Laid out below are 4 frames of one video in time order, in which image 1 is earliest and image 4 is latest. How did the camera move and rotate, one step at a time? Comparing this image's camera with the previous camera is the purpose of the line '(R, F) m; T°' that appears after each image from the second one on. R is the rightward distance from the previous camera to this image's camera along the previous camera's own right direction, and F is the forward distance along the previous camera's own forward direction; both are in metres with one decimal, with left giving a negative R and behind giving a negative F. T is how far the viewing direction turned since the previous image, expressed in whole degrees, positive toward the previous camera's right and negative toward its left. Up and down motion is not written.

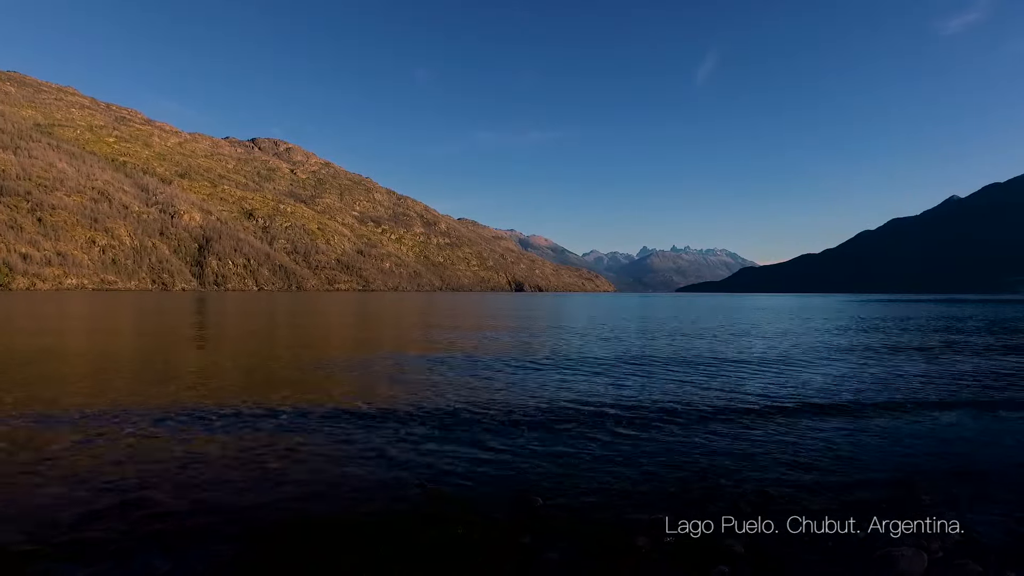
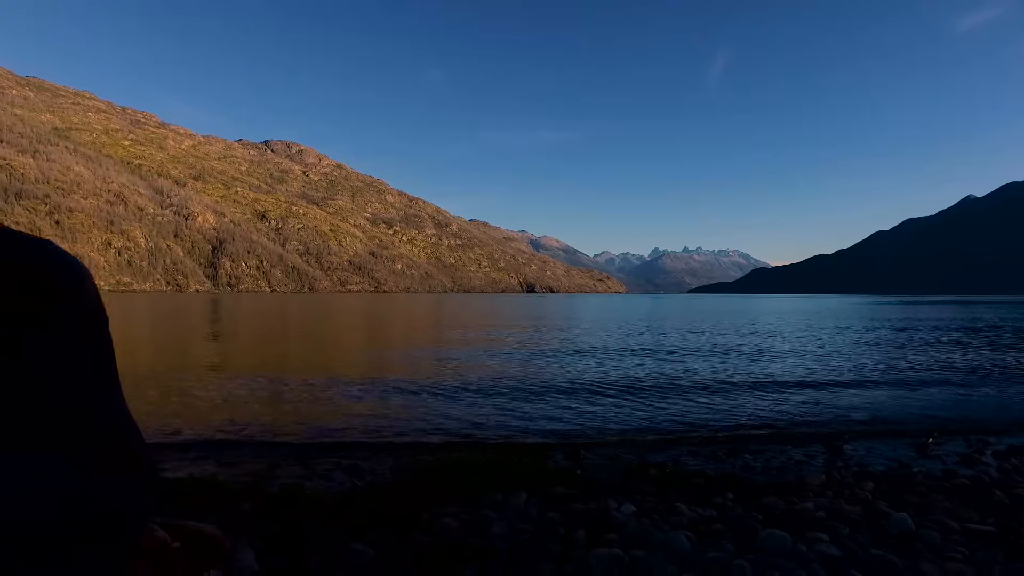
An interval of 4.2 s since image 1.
(-0.2, -3.9) m; -1°
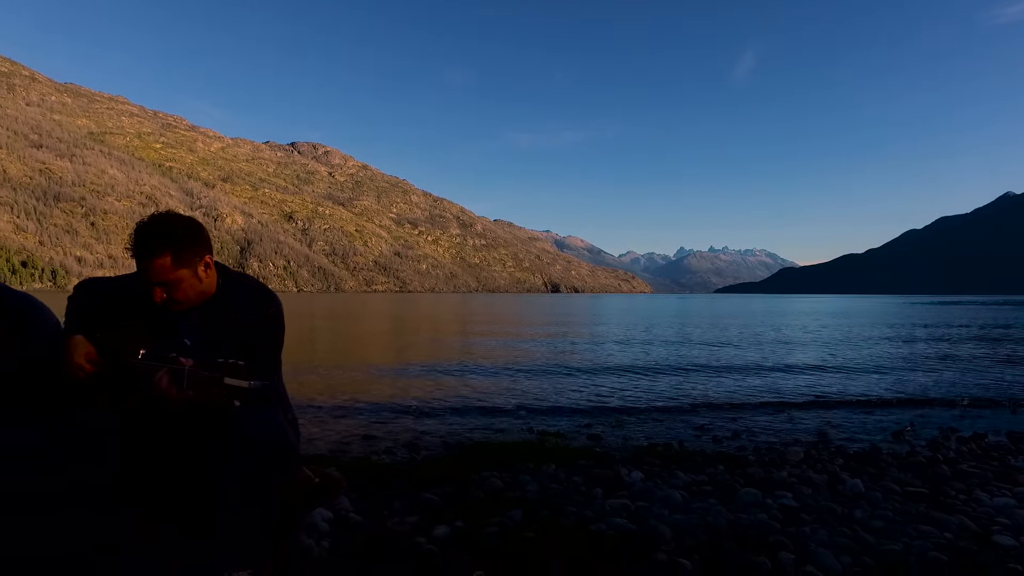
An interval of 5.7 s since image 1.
(-0.2, -3.3) m; -3°
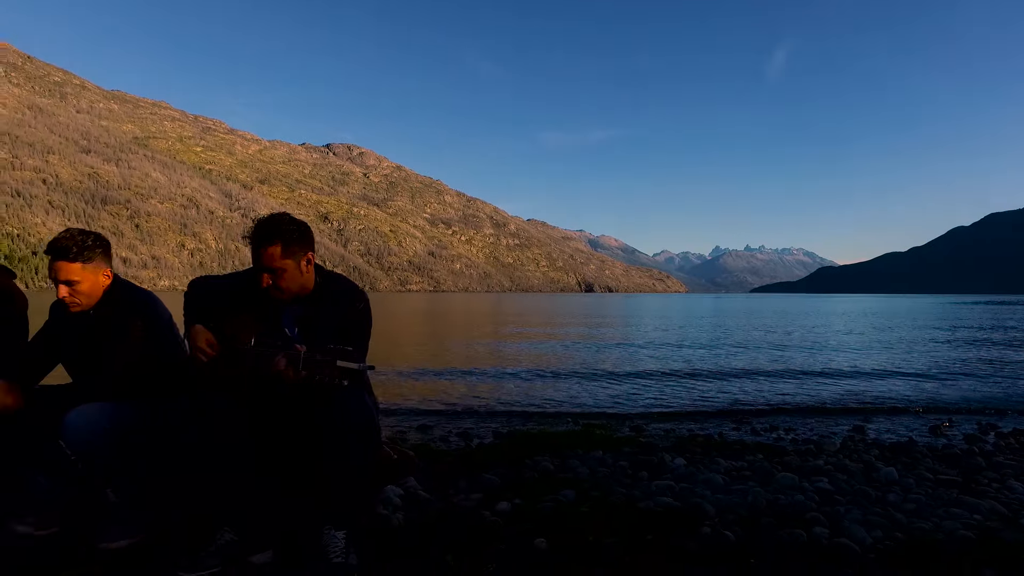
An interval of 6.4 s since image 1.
(-0.6, -1.4) m; -4°
